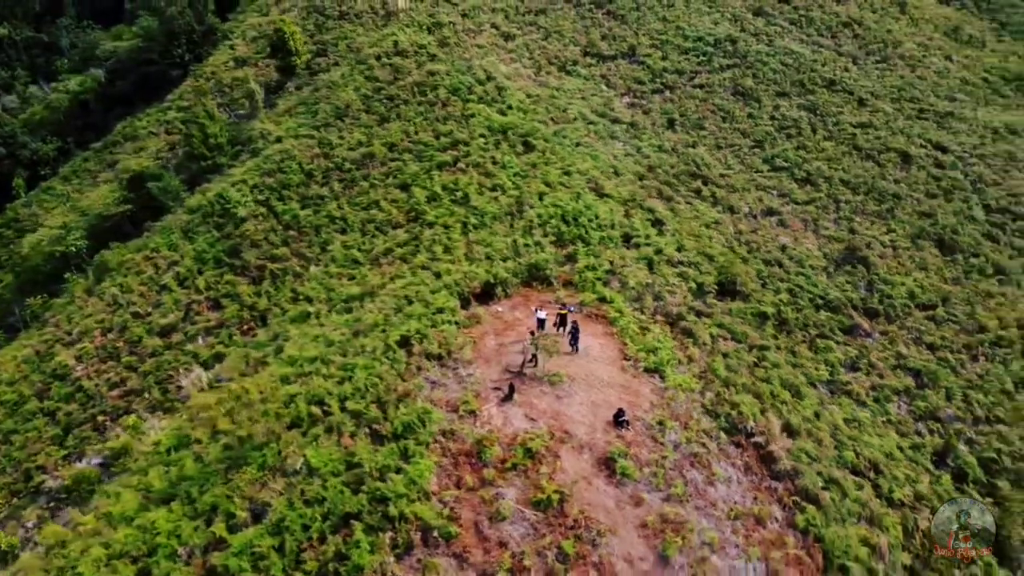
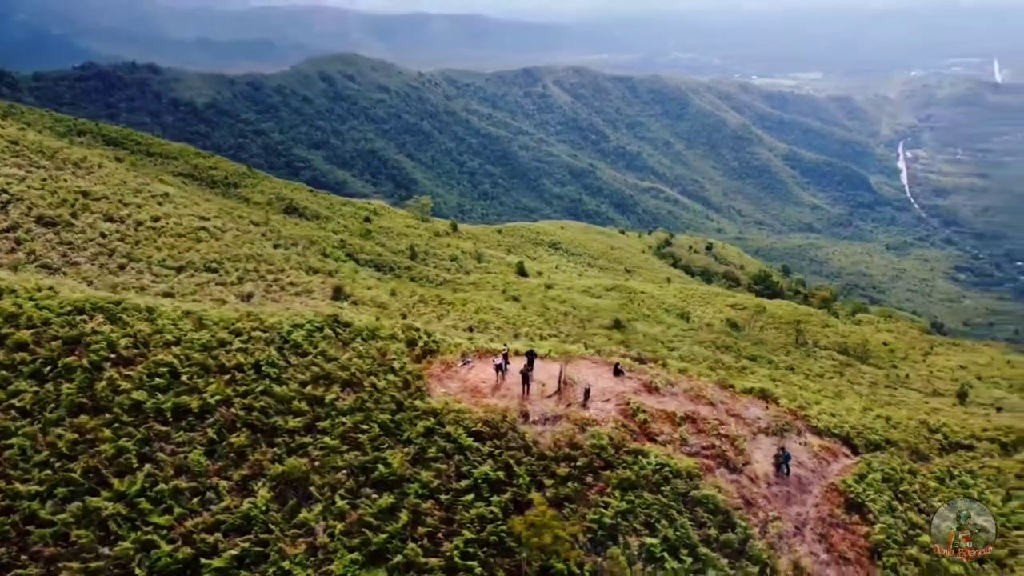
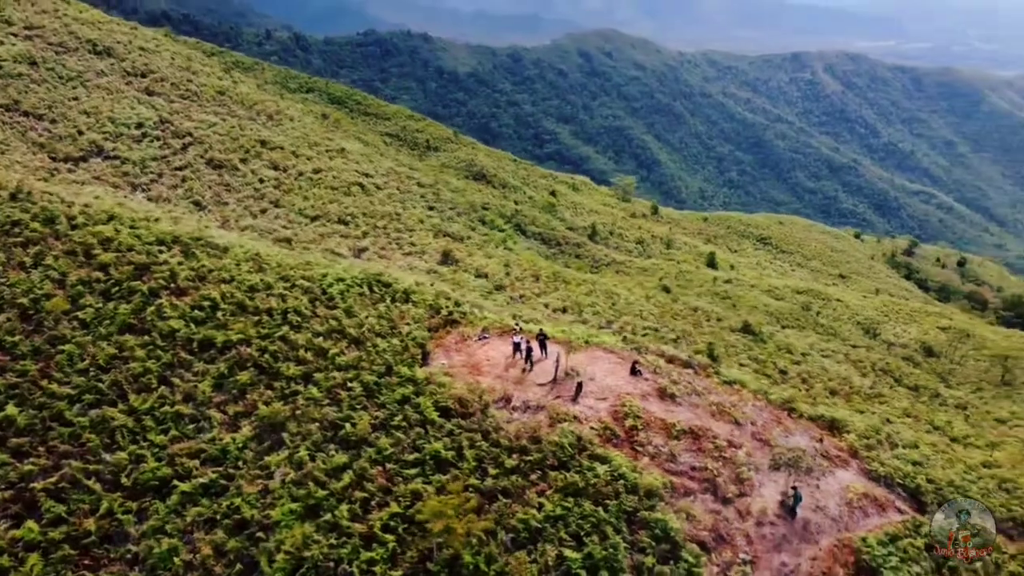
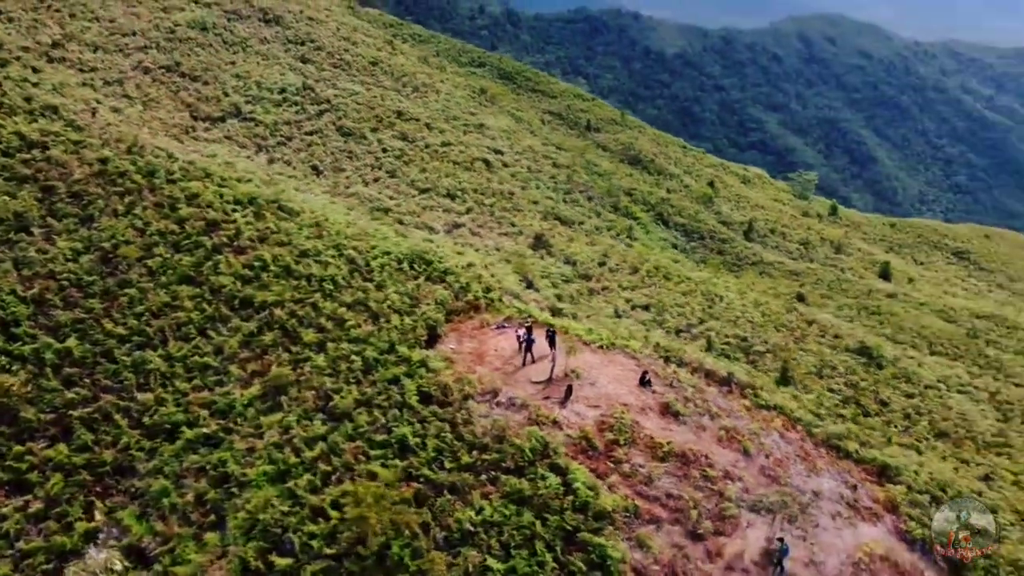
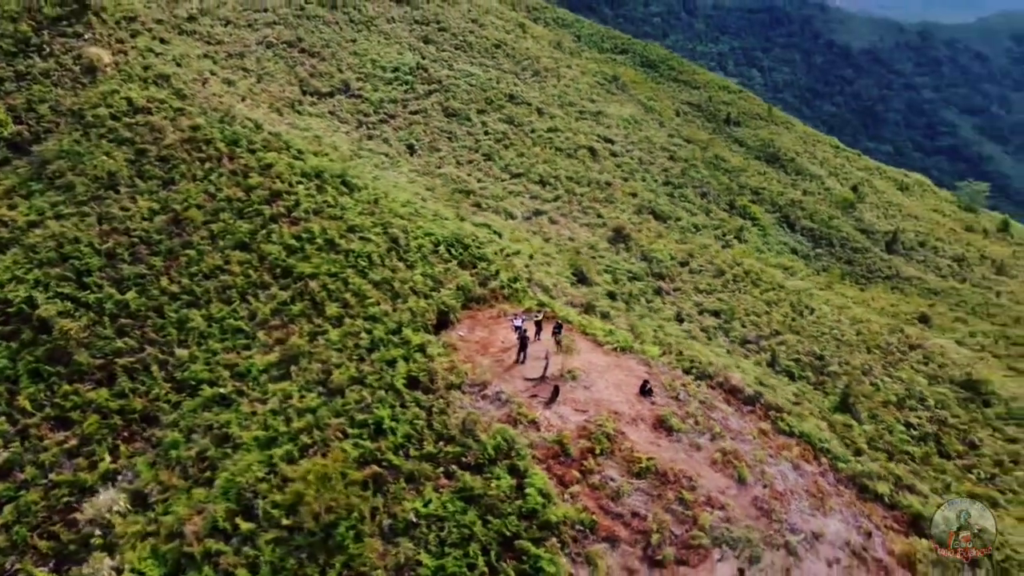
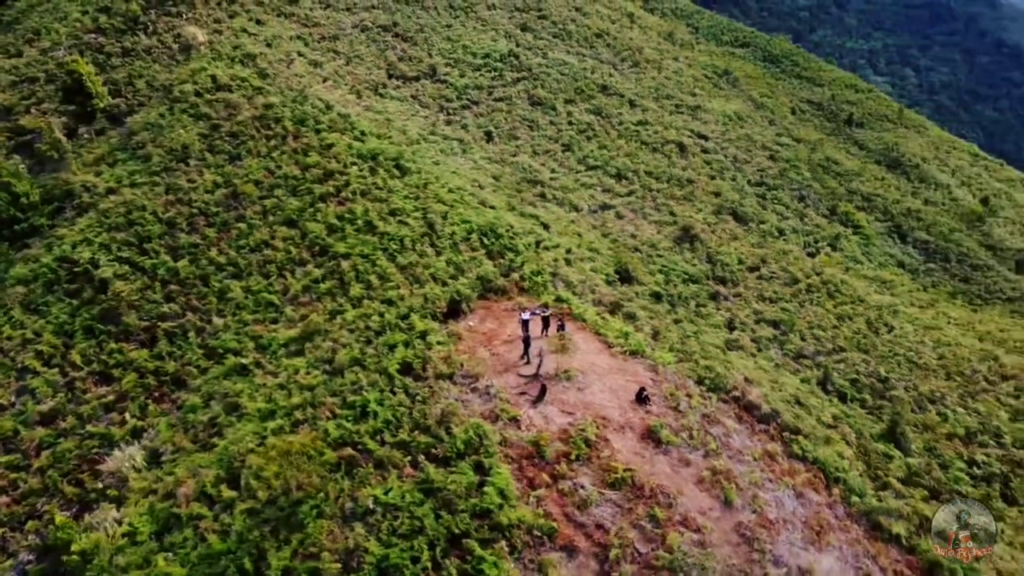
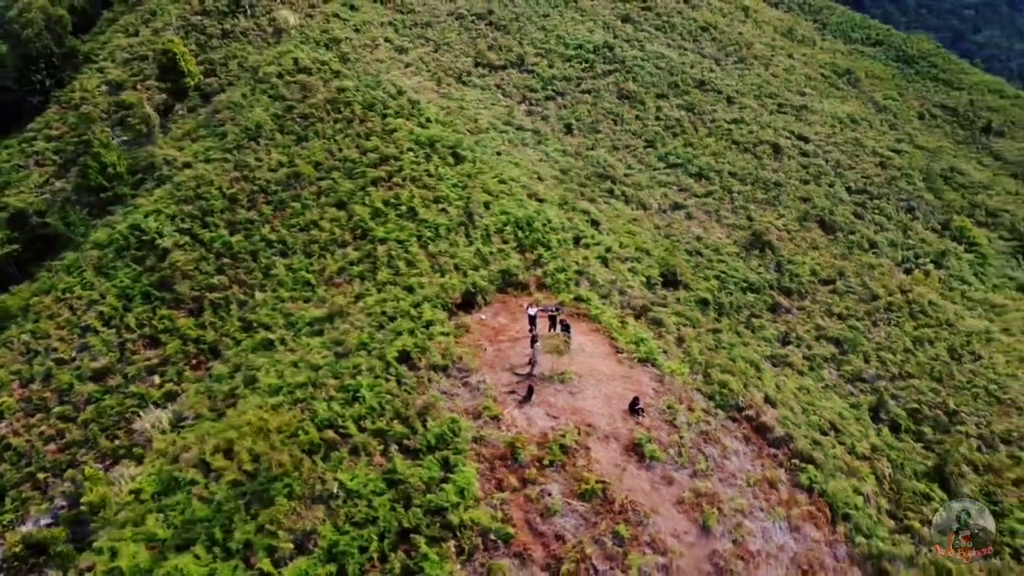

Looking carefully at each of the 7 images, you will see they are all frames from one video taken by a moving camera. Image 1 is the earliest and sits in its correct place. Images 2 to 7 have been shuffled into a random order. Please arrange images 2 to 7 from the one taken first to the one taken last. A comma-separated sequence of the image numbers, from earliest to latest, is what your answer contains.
7, 6, 5, 4, 3, 2
